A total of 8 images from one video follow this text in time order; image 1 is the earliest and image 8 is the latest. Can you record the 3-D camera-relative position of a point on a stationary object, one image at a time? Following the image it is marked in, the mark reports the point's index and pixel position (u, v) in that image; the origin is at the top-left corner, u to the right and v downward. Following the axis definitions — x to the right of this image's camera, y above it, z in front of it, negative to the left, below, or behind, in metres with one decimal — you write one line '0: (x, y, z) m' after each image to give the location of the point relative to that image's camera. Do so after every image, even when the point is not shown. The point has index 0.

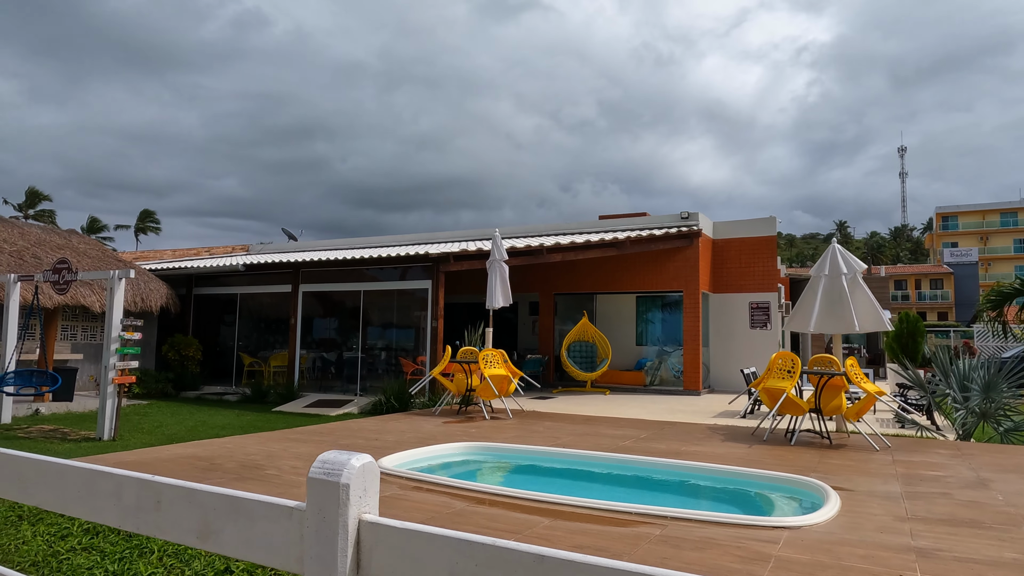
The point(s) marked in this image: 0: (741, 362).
0: (+4.5, -1.5, +13.1) m
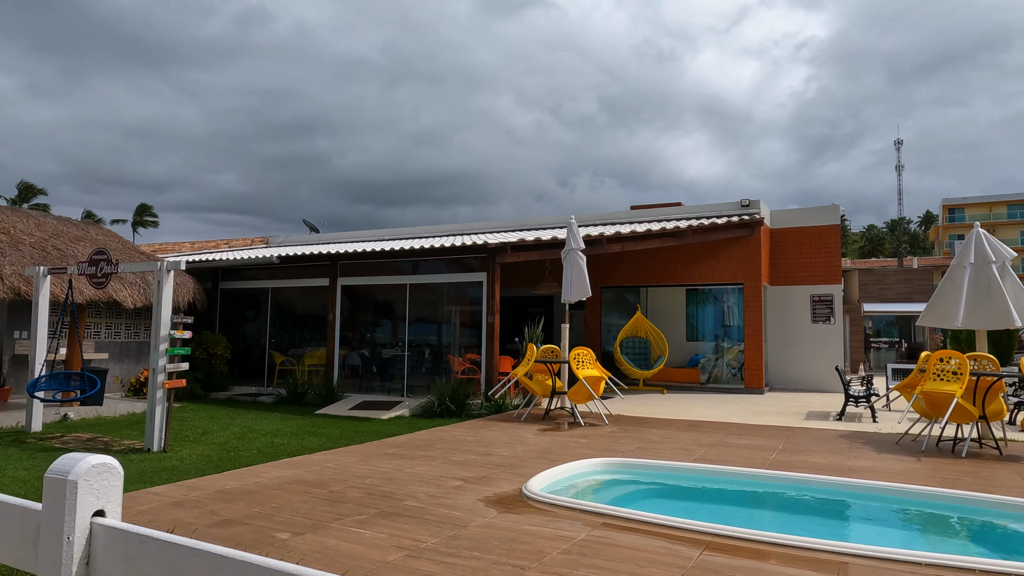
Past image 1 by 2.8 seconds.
0: (+5.4, -1.3, +12.4) m
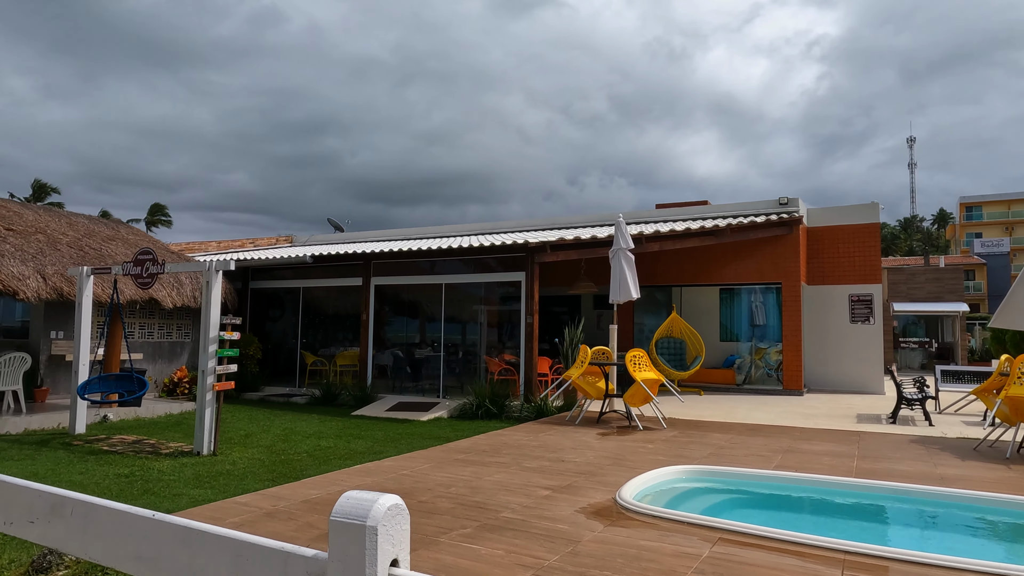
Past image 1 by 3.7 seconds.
0: (+6.0, -1.3, +12.2) m
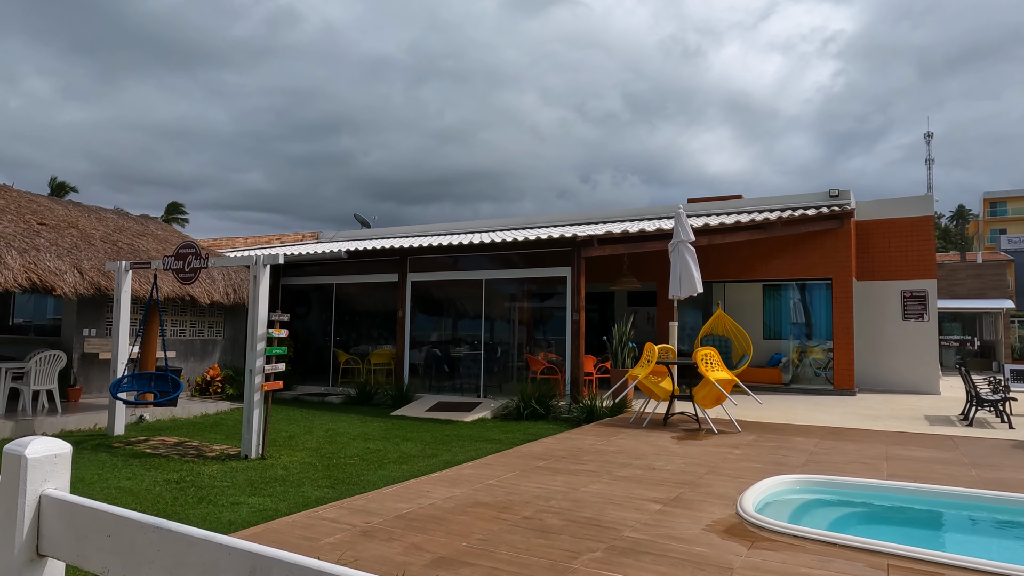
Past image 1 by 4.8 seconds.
0: (+6.7, -1.2, +11.7) m
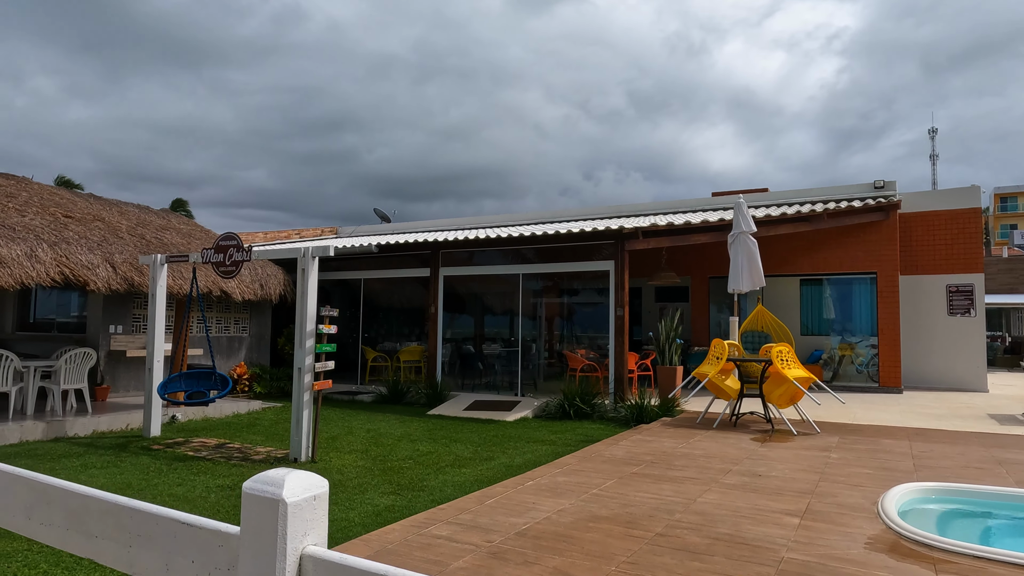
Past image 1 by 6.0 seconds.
0: (+7.3, -1.1, +11.4) m
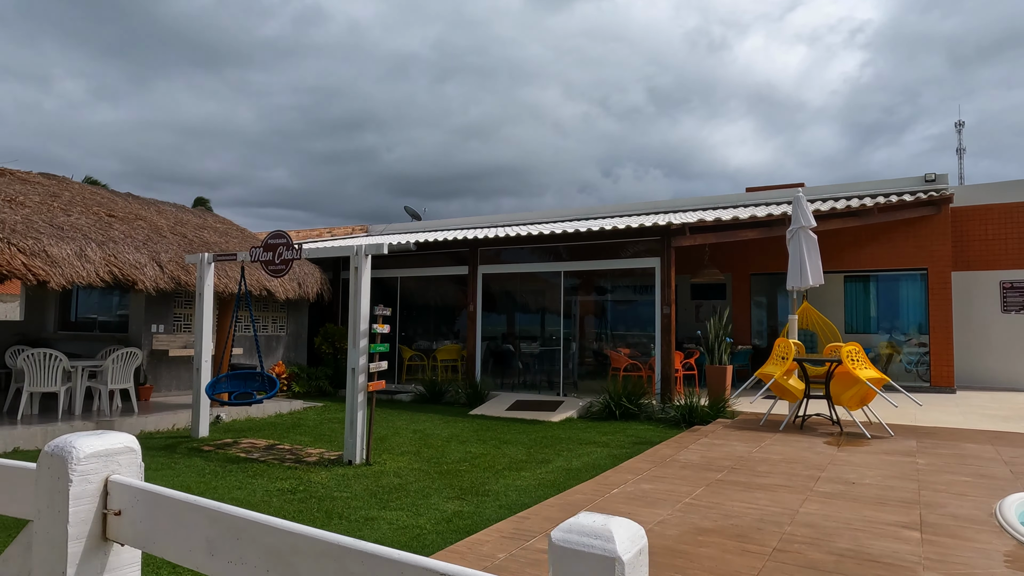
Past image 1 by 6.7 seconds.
0: (+7.9, -1.1, +11.0) m
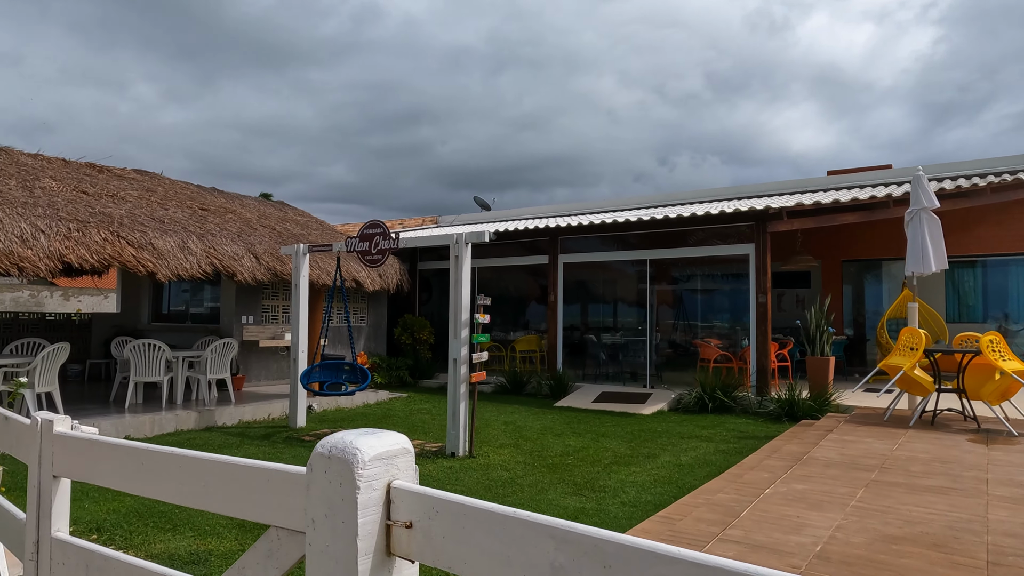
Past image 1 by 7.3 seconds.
0: (+9.2, -0.9, +10.1) m
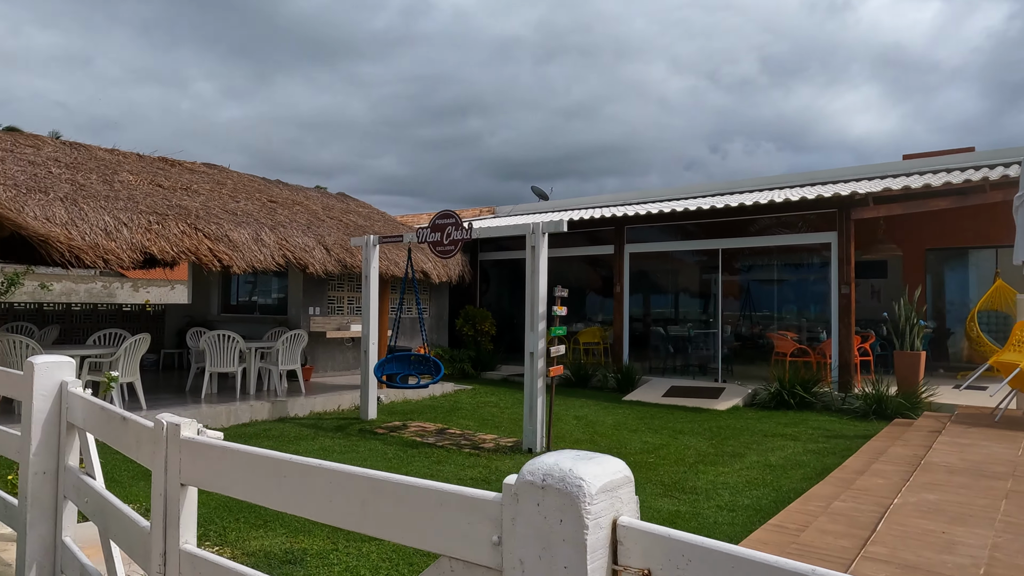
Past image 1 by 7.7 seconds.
0: (+10.1, -0.7, +9.3) m
